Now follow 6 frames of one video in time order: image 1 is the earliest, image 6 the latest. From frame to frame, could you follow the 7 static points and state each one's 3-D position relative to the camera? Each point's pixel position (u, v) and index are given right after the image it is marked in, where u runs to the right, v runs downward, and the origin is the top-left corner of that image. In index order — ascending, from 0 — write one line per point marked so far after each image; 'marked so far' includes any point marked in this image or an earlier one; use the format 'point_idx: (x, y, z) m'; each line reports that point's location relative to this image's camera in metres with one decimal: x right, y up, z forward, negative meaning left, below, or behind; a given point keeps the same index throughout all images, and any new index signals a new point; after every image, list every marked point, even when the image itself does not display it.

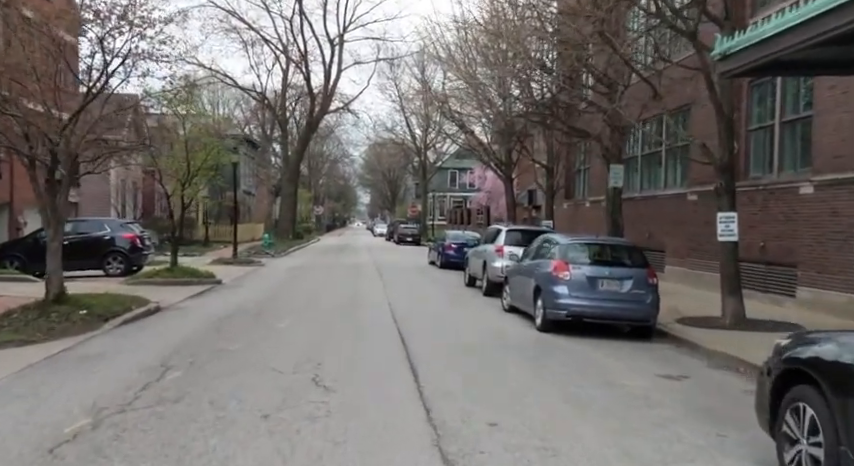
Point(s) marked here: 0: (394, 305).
0: (-0.7, -1.5, +15.2) m
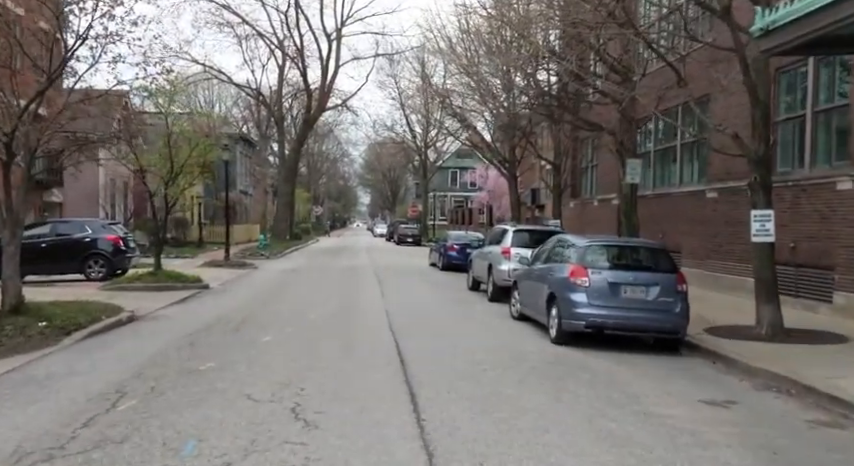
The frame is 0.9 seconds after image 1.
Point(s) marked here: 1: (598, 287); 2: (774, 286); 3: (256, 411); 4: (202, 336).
0: (-0.6, -1.5, +13.9) m
1: (+2.4, -0.8, +10.5) m
2: (+5.4, -0.8, +11.5) m
3: (-1.6, -1.6, +6.7) m
4: (-3.4, -1.6, +11.2) m
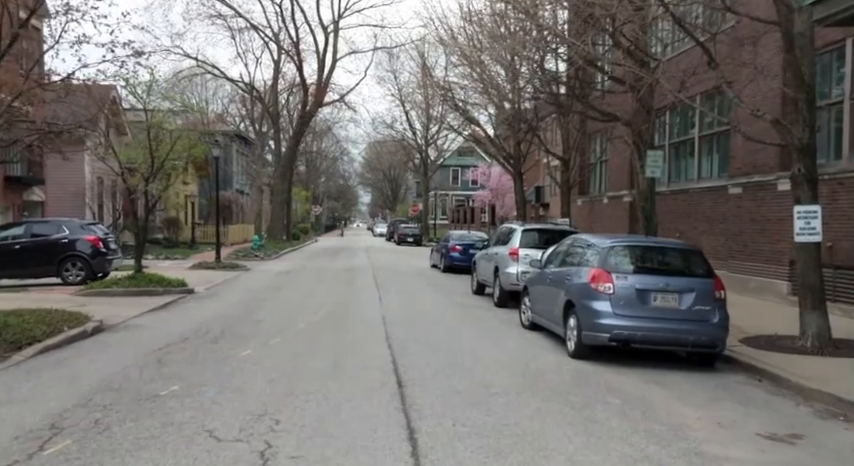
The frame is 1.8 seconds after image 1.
0: (-0.6, -1.5, +12.6) m
1: (+2.5, -0.8, +9.2) m
2: (+5.4, -0.8, +10.1) m
3: (-1.6, -1.6, +5.4) m
4: (-3.4, -1.6, +9.9) m
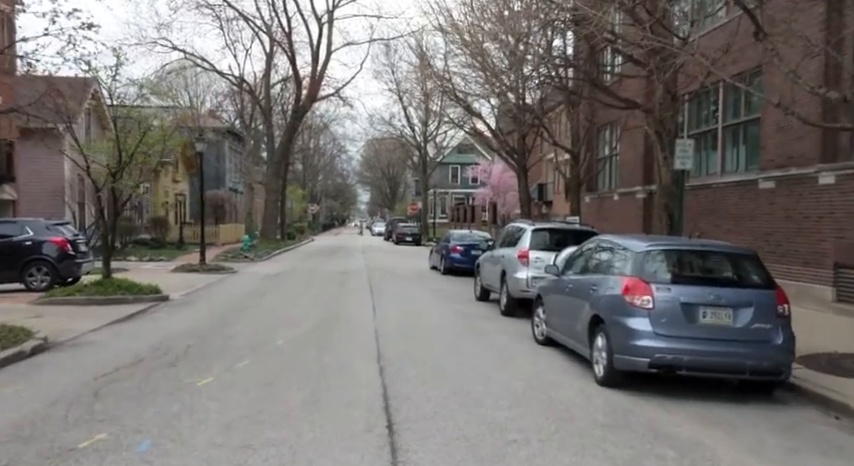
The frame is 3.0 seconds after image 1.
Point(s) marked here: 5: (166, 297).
0: (-0.6, -1.5, +10.9) m
1: (+2.4, -0.8, +7.5) m
2: (+5.4, -0.8, +8.5) m
3: (-1.6, -1.7, +3.7) m
4: (-3.4, -1.6, +8.2) m
5: (-5.9, -1.5, +16.7) m
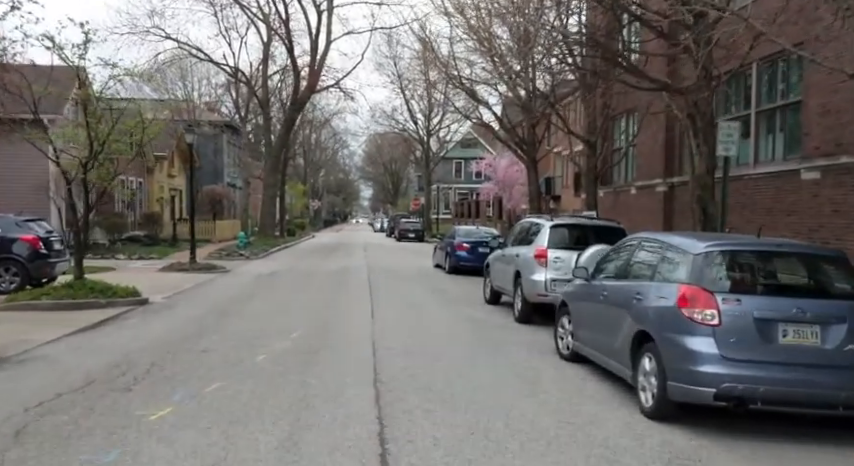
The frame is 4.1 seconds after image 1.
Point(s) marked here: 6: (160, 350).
0: (-0.6, -1.5, +9.4) m
1: (+2.5, -0.8, +5.9) m
2: (+5.5, -0.8, +6.9) m
3: (-1.5, -1.7, +2.2) m
4: (-3.4, -1.6, +6.7) m
5: (-5.8, -1.4, +15.2) m
6: (-3.4, -1.5, +9.5) m
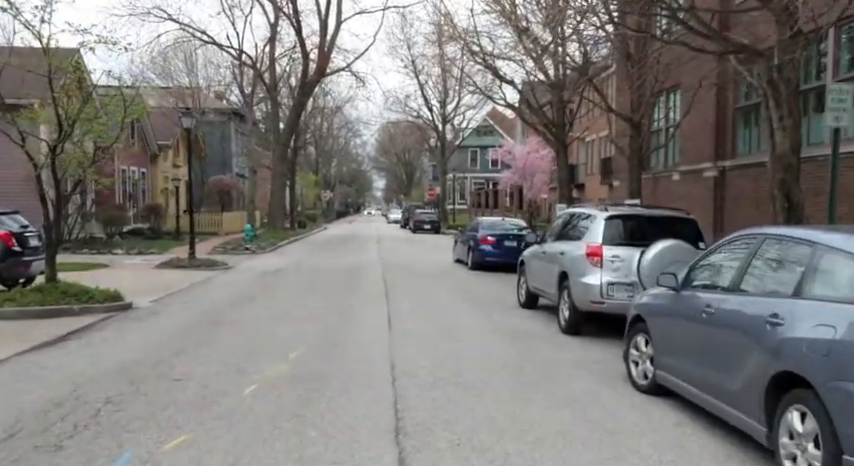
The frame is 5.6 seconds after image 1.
0: (-0.2, -1.5, +7.3) m
1: (+2.8, -0.7, +3.8) m
2: (+5.7, -0.7, +4.7) m
3: (-1.3, -1.7, +0.2) m
4: (-3.1, -1.6, +4.6) m
5: (-5.4, -1.3, +13.3) m
6: (-3.1, -1.5, +7.5) m
